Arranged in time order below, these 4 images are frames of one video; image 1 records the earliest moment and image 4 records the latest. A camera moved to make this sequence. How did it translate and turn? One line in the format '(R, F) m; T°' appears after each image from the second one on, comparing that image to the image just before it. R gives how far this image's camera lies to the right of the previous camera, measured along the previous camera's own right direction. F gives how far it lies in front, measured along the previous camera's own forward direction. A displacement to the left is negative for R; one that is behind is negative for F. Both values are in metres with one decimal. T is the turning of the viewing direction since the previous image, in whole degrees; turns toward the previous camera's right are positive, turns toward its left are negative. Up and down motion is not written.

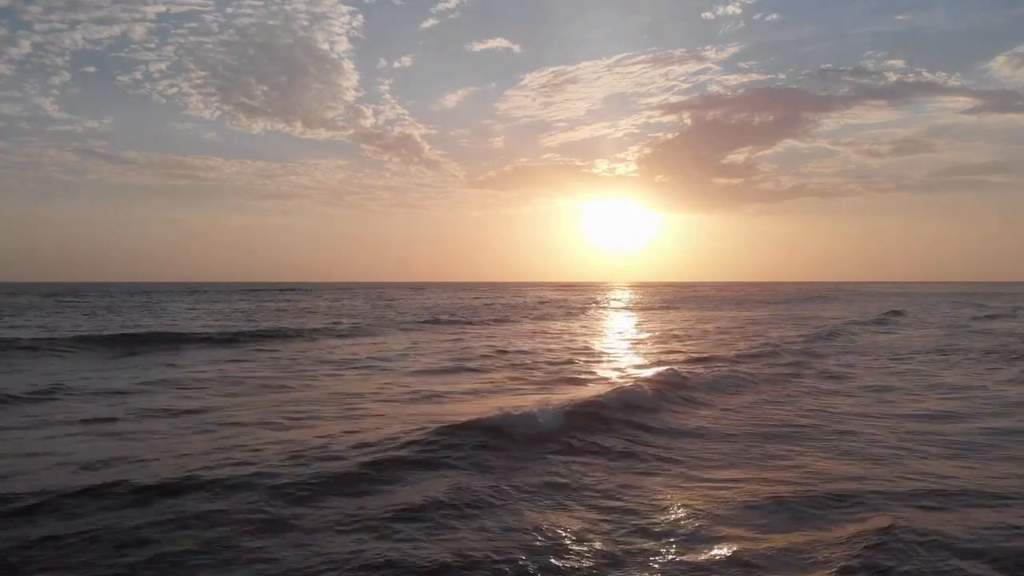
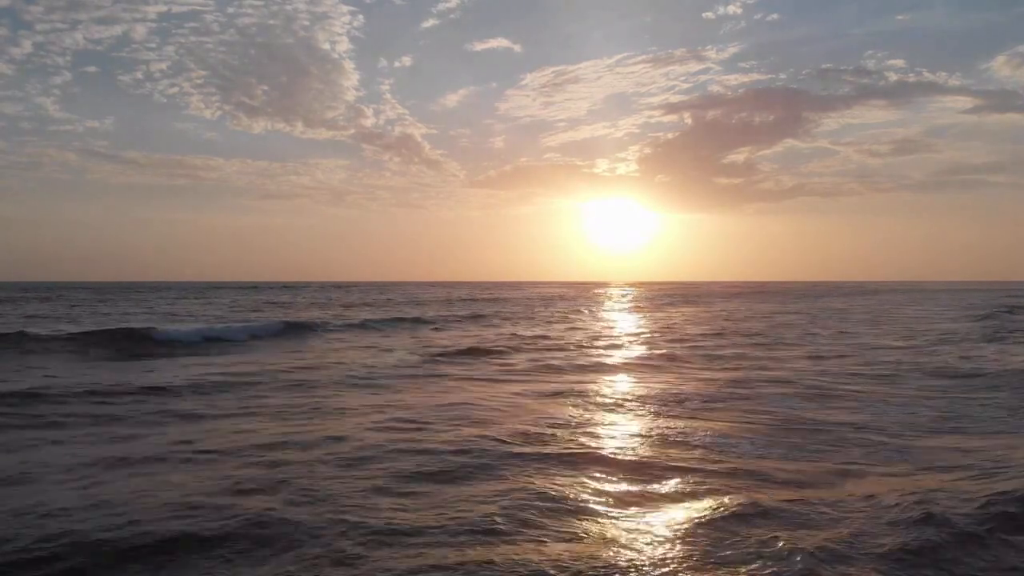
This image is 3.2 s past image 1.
(-0.7, +1.0) m; 0°
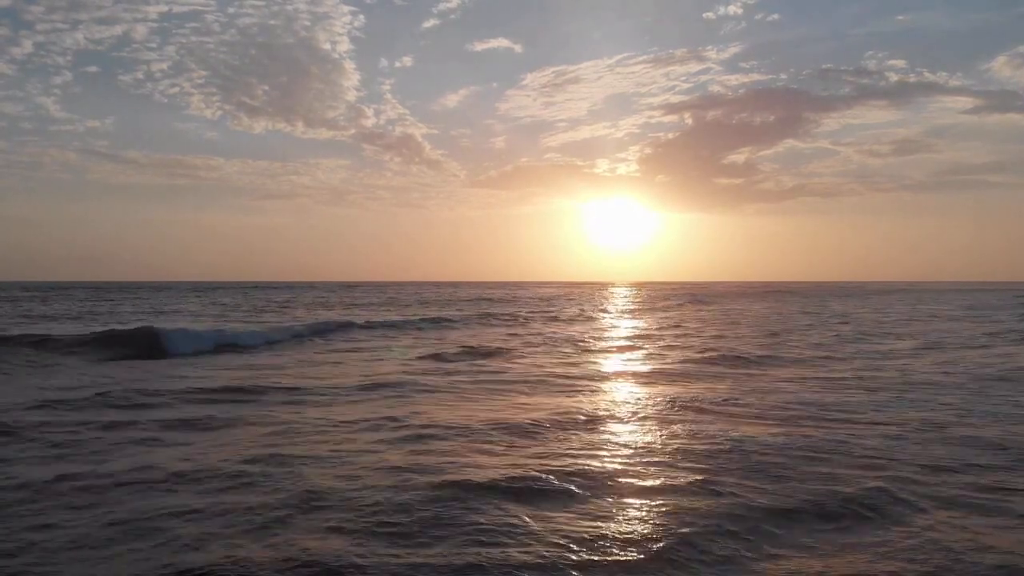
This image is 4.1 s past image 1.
(-4.0, -0.7) m; 0°
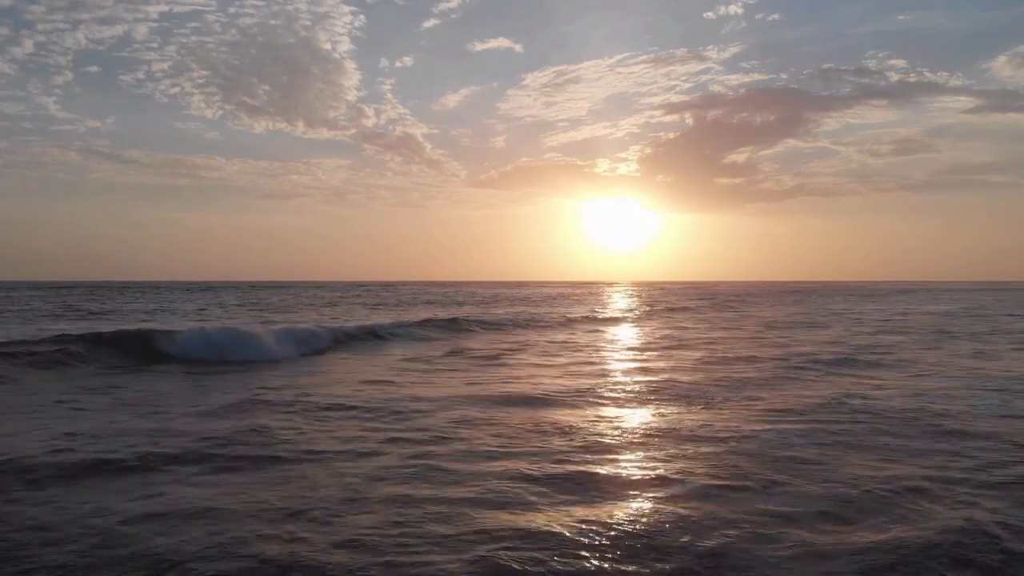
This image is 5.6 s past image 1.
(-0.3, -0.5) m; 0°
